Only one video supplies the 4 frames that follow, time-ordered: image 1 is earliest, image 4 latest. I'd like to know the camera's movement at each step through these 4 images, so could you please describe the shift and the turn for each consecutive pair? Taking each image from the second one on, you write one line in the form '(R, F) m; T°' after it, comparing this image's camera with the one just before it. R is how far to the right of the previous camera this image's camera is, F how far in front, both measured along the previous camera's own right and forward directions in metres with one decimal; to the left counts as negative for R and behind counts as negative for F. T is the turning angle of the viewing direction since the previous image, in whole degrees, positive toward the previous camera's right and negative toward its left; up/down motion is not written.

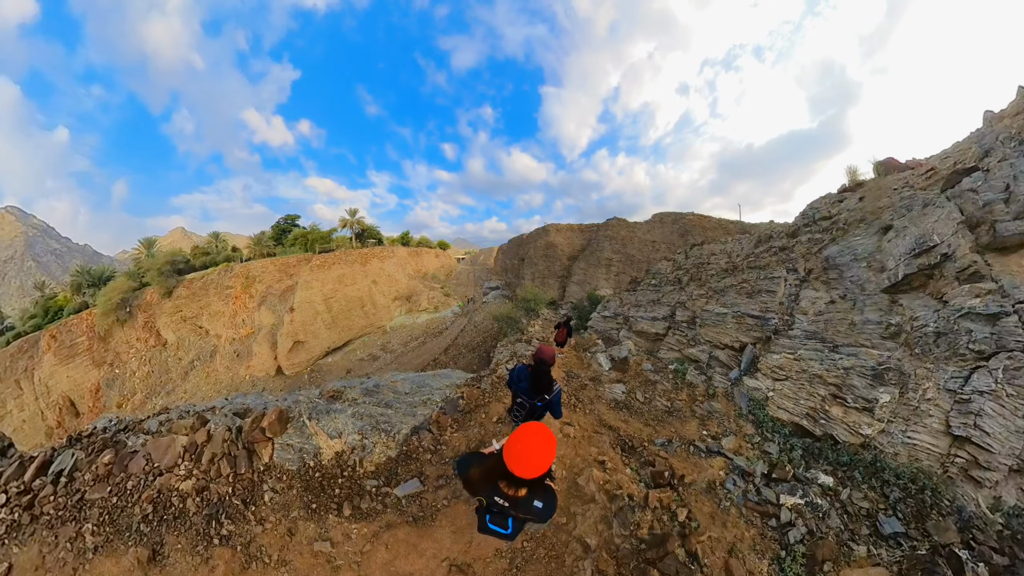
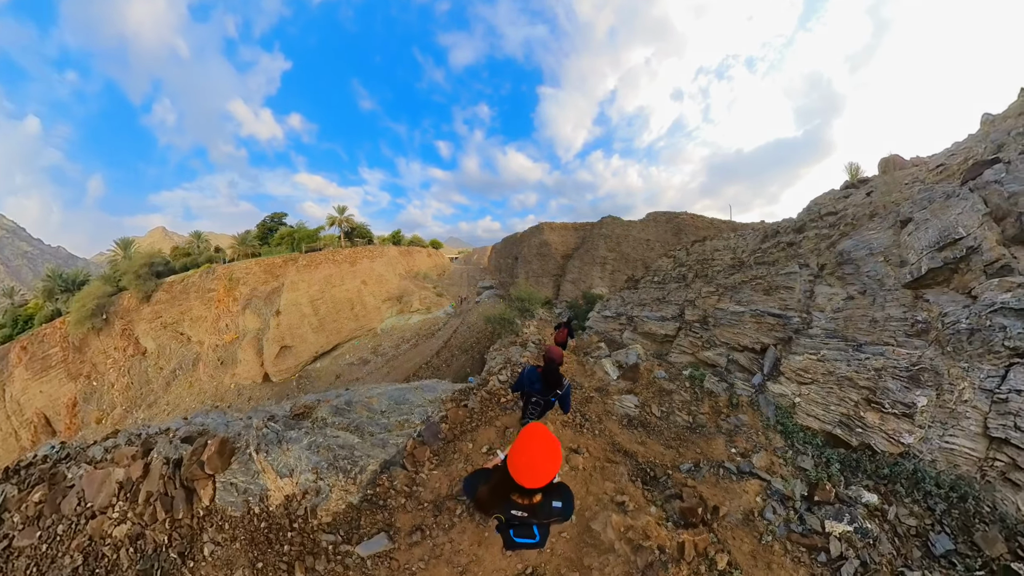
(0.0, +0.7) m; +1°
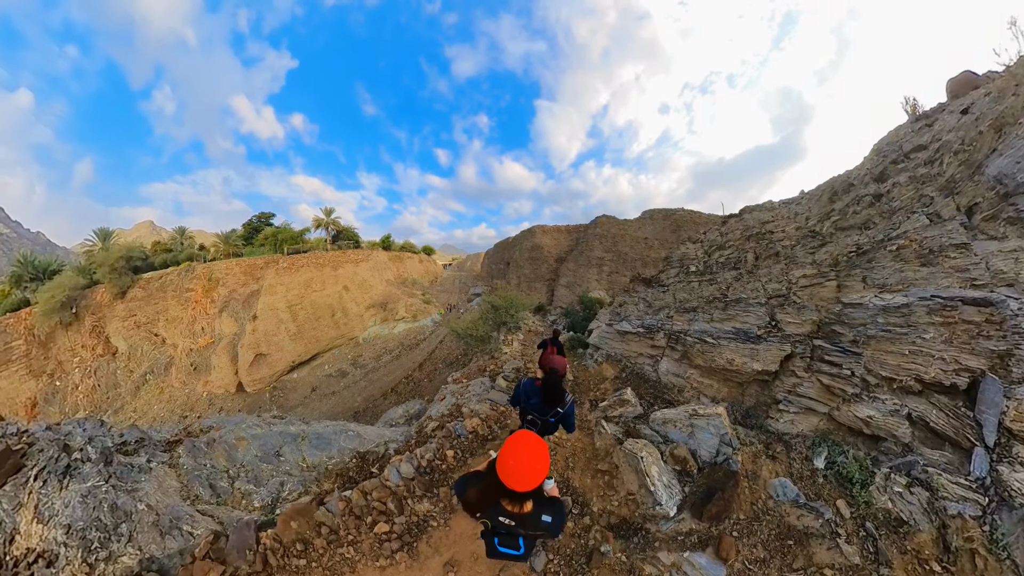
(+0.4, +3.0) m; +1°
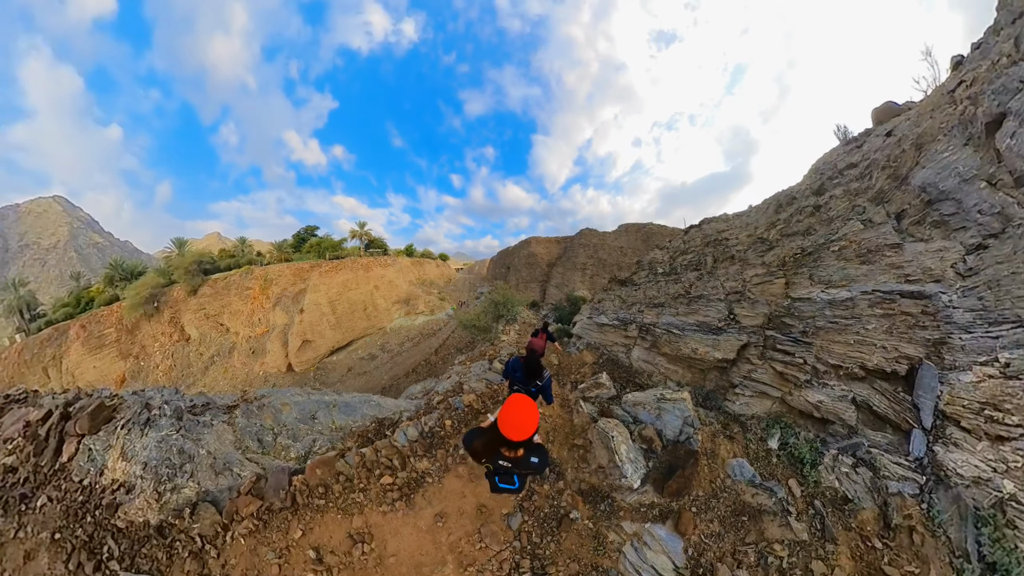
(+0.2, -0.5) m; -2°
